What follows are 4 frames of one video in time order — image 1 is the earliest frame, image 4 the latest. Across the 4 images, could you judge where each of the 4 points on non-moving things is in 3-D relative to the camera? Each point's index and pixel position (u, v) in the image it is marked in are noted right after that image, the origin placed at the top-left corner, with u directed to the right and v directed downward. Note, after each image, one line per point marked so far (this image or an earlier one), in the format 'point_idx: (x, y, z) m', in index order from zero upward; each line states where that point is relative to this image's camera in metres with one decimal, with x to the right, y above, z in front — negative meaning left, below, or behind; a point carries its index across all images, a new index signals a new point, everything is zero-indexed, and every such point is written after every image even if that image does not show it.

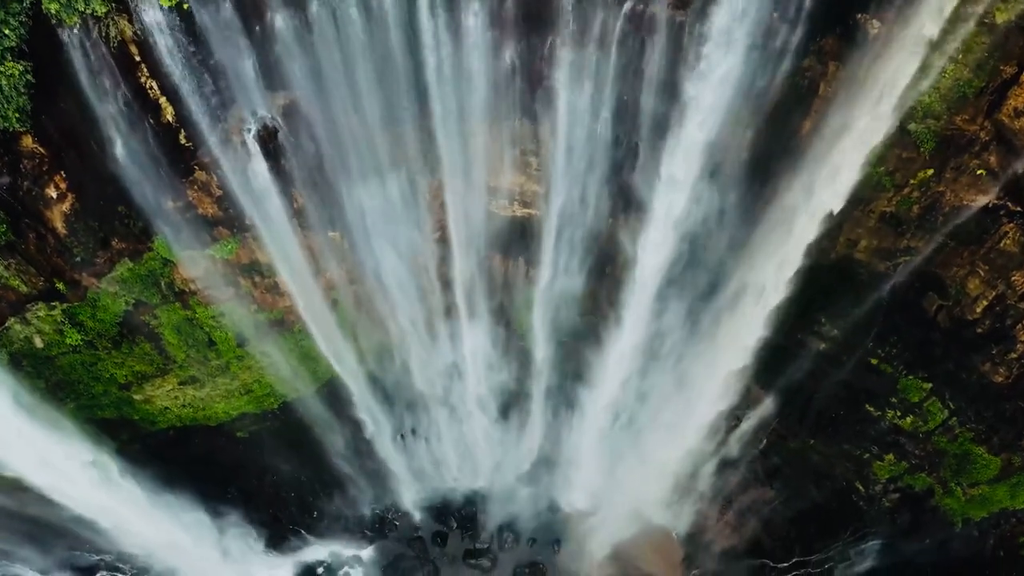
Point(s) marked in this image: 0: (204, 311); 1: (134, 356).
0: (-4.5, -0.3, +9.9) m
1: (-5.6, -1.0, +10.1) m
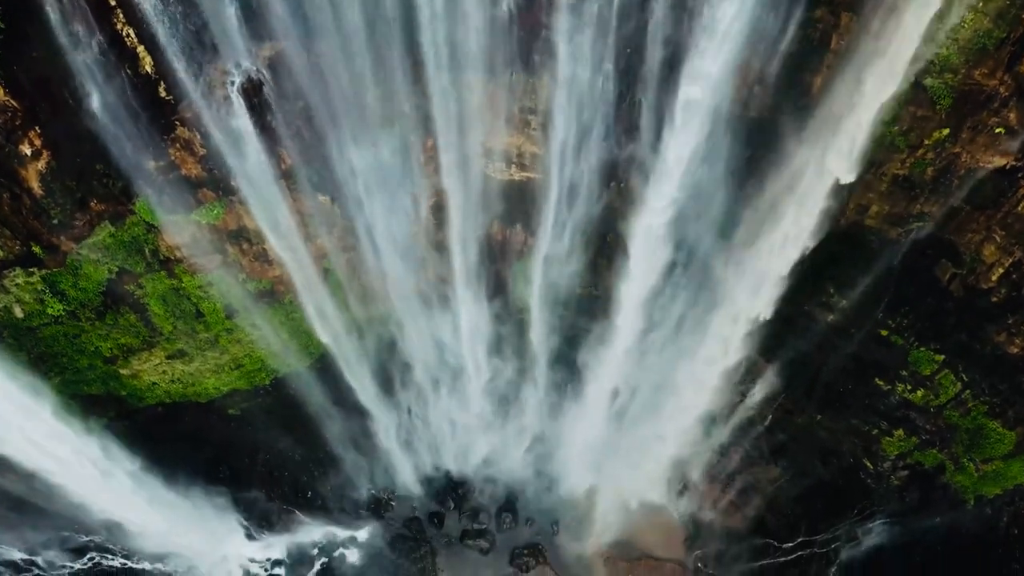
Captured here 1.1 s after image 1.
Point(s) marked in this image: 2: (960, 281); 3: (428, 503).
0: (-4.5, +0.1, +9.6) m
1: (-5.6, -0.6, +9.8) m
2: (+6.0, +0.1, +9.1) m
3: (-1.5, -3.9, +12.5) m
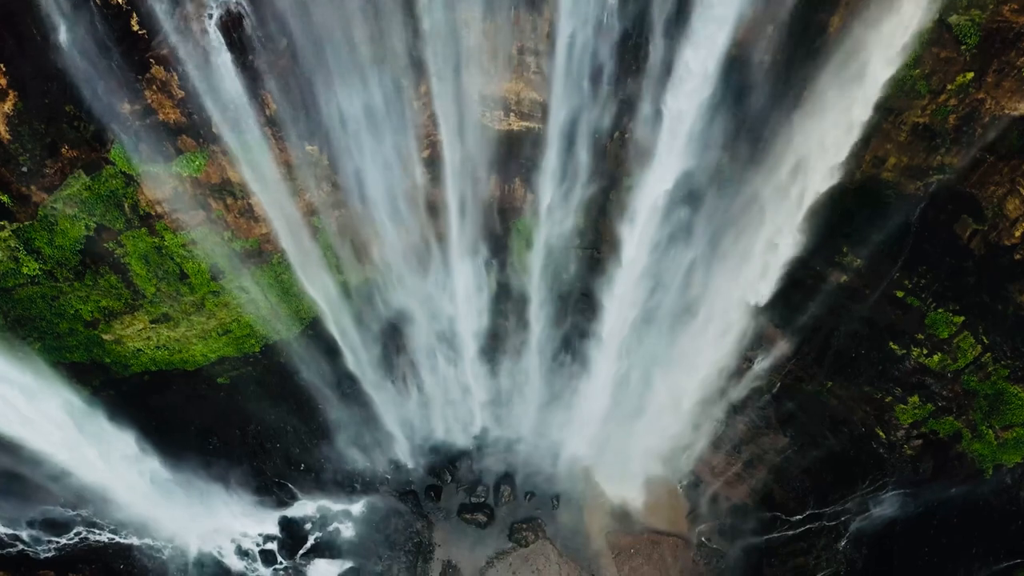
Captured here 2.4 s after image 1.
0: (-4.5, +0.7, +9.1) m
1: (-5.6, 0.0, +9.3) m
2: (+6.0, +0.7, +8.6) m
3: (-1.5, -3.3, +12.1) m
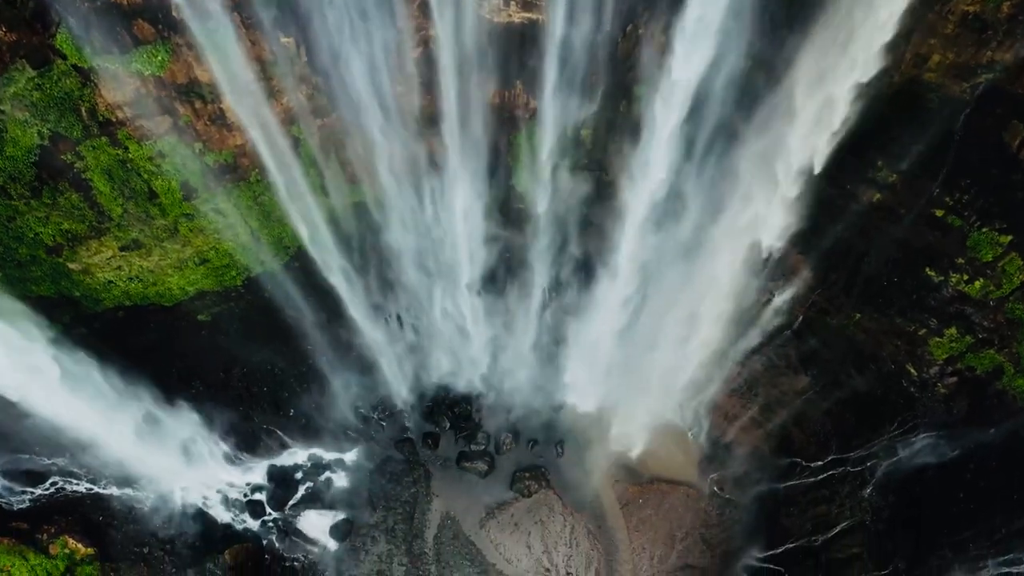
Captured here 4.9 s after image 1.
0: (-4.5, +1.7, +8.3) m
1: (-5.6, +1.0, +8.5) m
2: (+6.0, +1.7, +7.7) m
3: (-1.5, -2.2, +11.4) m
